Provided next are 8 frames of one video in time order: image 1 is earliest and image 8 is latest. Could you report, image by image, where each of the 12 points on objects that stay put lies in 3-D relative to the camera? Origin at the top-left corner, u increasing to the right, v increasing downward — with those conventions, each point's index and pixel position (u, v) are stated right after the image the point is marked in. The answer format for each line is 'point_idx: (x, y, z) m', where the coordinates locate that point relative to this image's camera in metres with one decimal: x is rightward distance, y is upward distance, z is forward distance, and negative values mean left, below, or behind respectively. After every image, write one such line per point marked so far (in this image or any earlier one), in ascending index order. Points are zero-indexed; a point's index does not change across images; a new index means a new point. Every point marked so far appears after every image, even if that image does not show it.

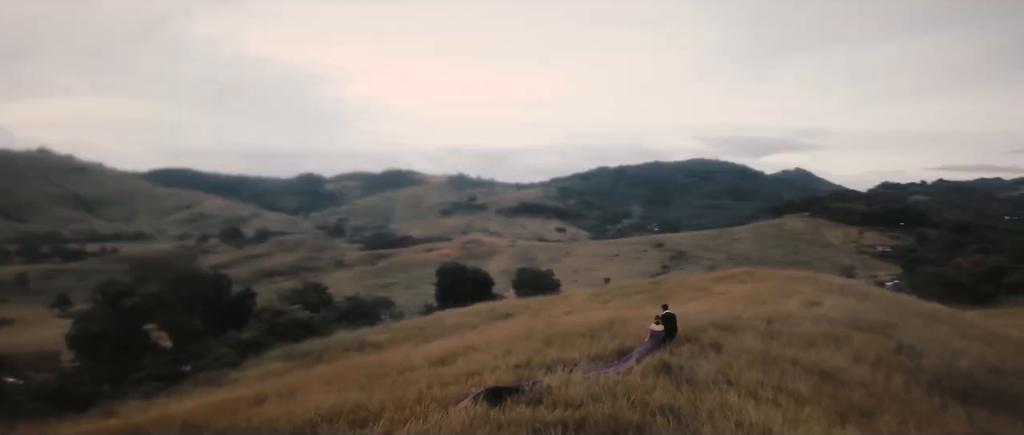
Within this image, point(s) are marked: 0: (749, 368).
0: (+3.2, -2.0, +11.1) m
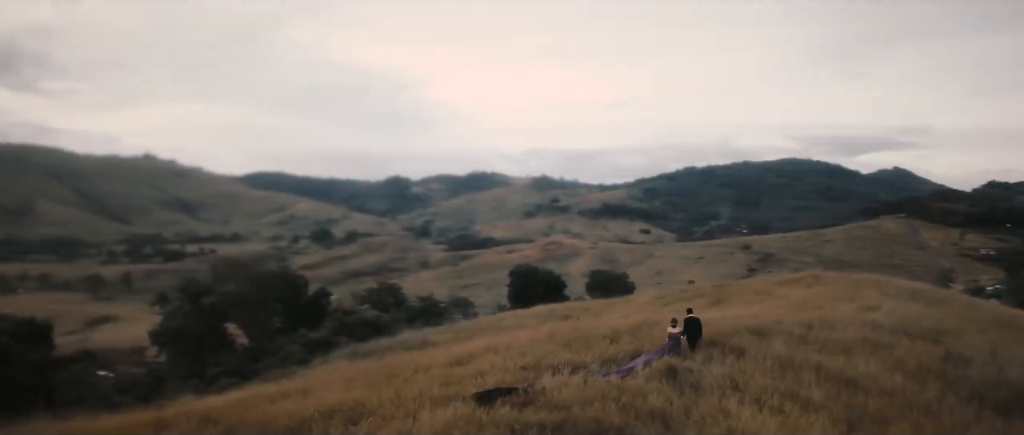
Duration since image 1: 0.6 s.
0: (+3.3, -2.1, +11.0) m
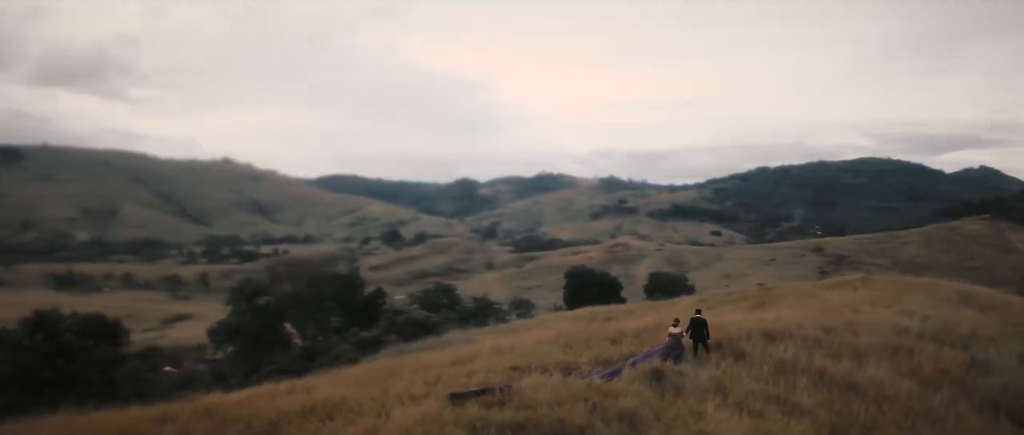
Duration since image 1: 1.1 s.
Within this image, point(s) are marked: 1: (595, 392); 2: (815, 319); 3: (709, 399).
0: (+3.2, -2.1, +10.9) m
1: (+0.9, -2.0, +9.4) m
2: (+6.7, -2.2, +18.3) m
3: (+2.2, -2.1, +9.6) m
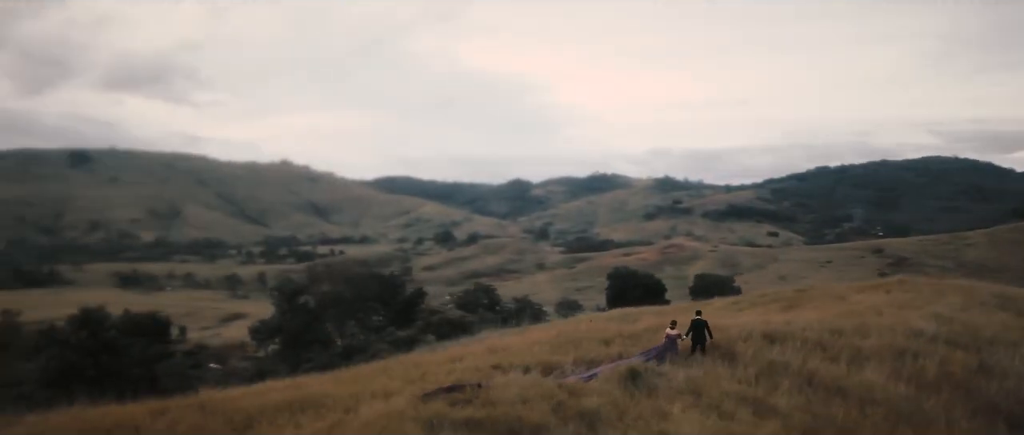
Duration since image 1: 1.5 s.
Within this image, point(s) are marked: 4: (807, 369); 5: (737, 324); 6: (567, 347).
0: (+2.9, -2.1, +10.8) m
1: (+0.6, -2.0, +9.5) m
2: (+6.9, -2.2, +18.0) m
3: (+1.9, -2.1, +9.6) m
4: (+4.3, -2.2, +12.1) m
5: (+4.5, -2.1, +16.6) m
6: (+0.9, -2.0, +12.8) m
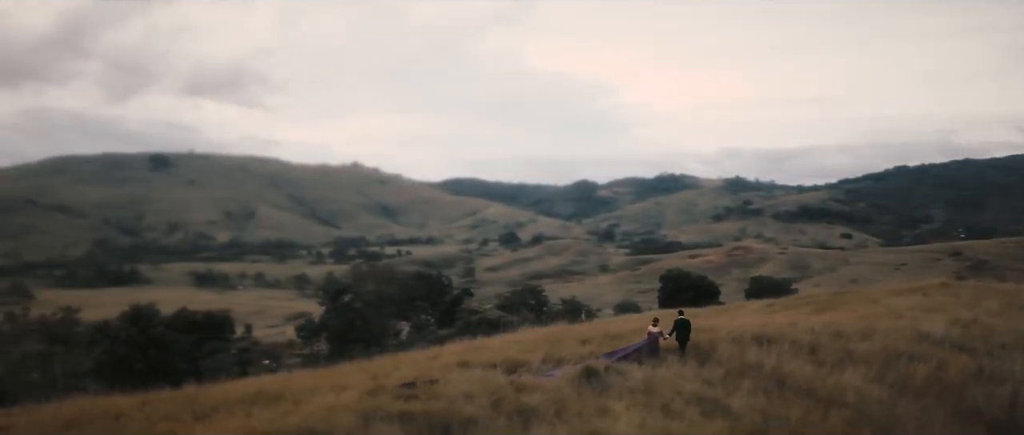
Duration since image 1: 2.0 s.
0: (+2.4, -2.1, +10.9) m
1: (0.0, -2.0, +9.7) m
2: (+7.0, -2.3, +17.7) m
3: (+1.3, -2.1, +9.7) m
4: (+3.9, -2.2, +12.0) m
5: (+4.5, -2.1, +16.4) m
6: (+0.5, -2.0, +12.9) m
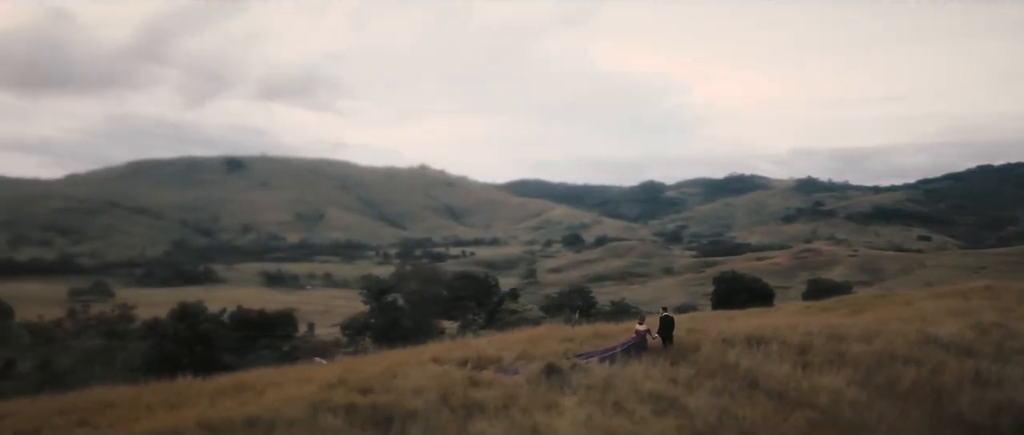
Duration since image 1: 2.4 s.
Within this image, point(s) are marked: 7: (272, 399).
0: (+2.0, -2.1, +10.9) m
1: (-0.5, -2.0, +10.0) m
2: (+7.0, -2.3, +17.4) m
3: (+0.8, -2.1, +9.9) m
4: (+3.5, -2.2, +11.9) m
5: (+4.4, -2.1, +16.3) m
6: (+0.2, -2.0, +13.2) m
7: (-2.7, -2.0, +9.4) m
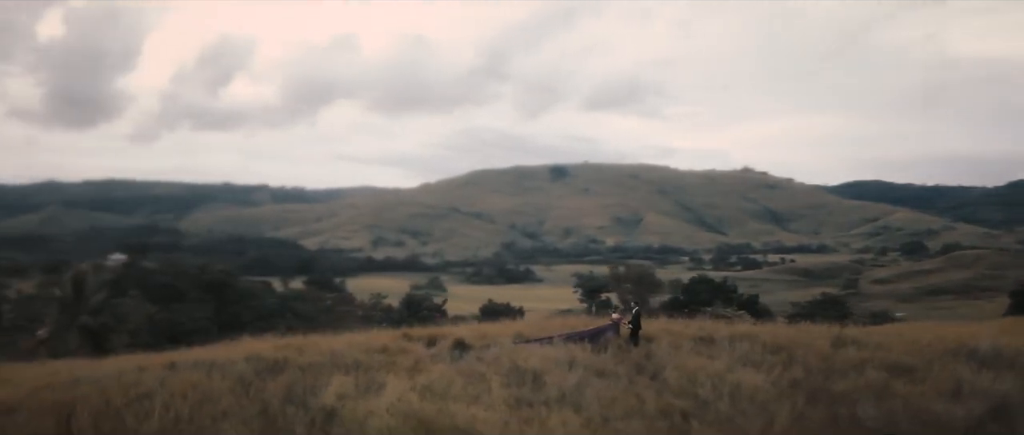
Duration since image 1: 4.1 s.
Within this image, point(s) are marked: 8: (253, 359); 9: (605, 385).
0: (+0.7, -2.1, +12.2) m
1: (-2.0, -1.9, +12.2) m
2: (+7.8, -2.3, +16.3) m
3: (-0.8, -2.1, +11.7) m
4: (+2.5, -2.2, +12.5) m
5: (+5.0, -2.1, +16.3) m
6: (-0.1, -2.0, +14.9) m
7: (-4.2, -2.0, +12.5) m
8: (-3.7, -2.0, +11.7) m
9: (+1.4, -2.3, +11.4) m
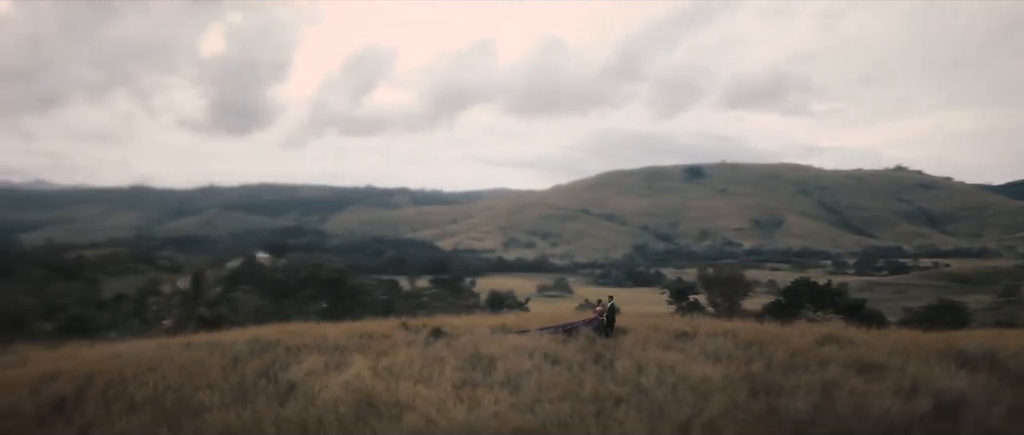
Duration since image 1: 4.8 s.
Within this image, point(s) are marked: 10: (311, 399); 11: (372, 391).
0: (+0.2, -2.1, +13.2) m
1: (-2.5, -1.9, +13.7) m
2: (+7.8, -2.3, +16.1) m
3: (-1.4, -2.1, +12.9) m
4: (+2.0, -2.2, +13.2) m
5: (+5.1, -2.1, +16.5) m
6: (-0.1, -2.0, +16.0) m
7: (-4.6, -2.0, +14.3) m
8: (-4.2, -2.0, +13.4) m
9: (+0.7, -2.3, +12.3) m
10: (-2.7, -2.4, +11.0) m
11: (-1.9, -2.4, +11.2) m
